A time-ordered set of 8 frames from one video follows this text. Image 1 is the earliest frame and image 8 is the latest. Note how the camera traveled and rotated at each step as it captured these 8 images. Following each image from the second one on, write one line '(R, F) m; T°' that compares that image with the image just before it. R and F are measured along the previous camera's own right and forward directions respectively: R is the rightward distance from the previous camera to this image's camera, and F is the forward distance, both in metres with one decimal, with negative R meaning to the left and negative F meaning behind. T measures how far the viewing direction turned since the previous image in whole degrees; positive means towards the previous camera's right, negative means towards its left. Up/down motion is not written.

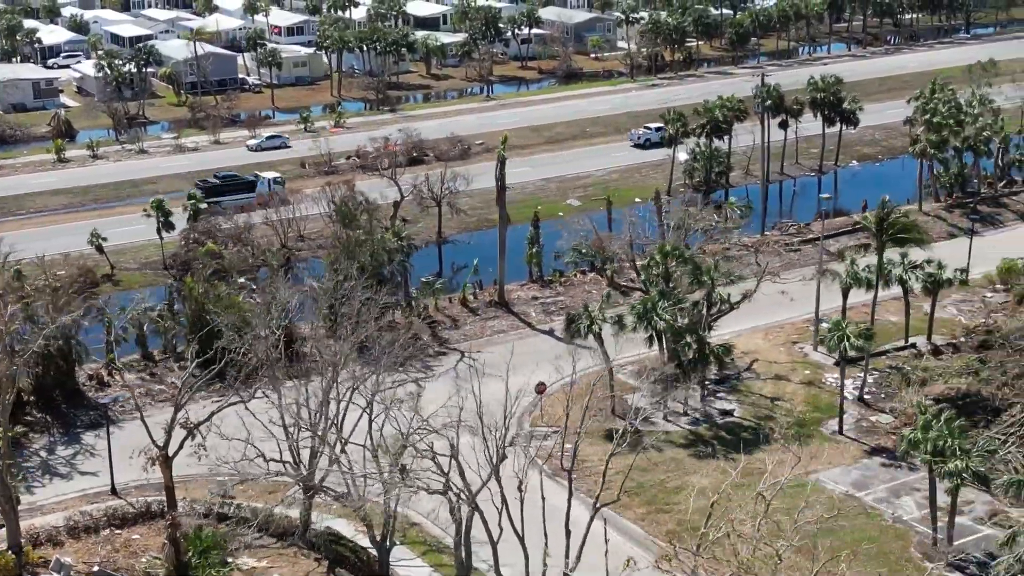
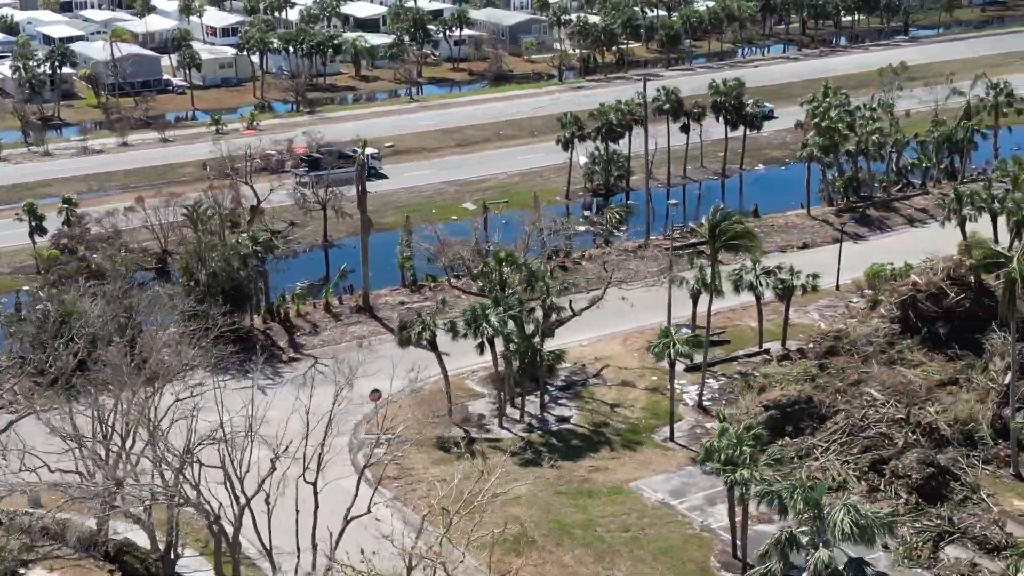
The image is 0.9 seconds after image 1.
(+4.7, +0.1) m; +1°
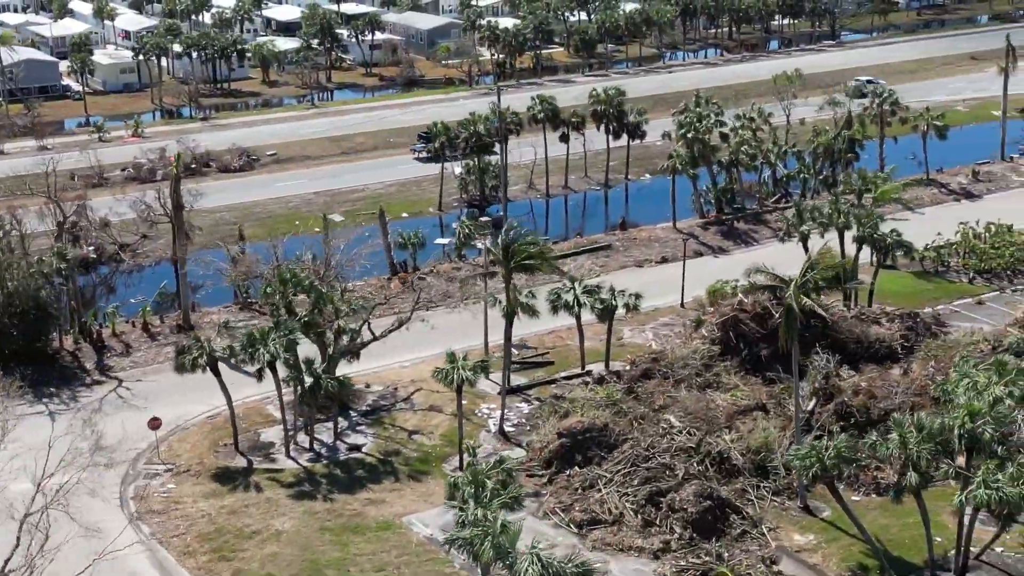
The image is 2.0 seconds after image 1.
(+5.8, +1.1) m; +1°
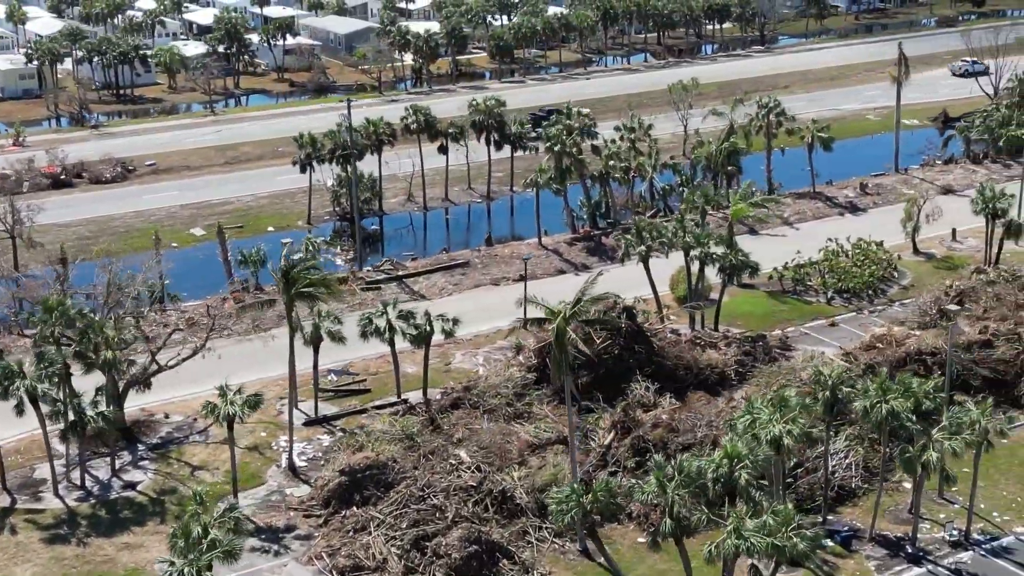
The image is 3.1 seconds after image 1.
(+5.7, +1.4) m; +1°
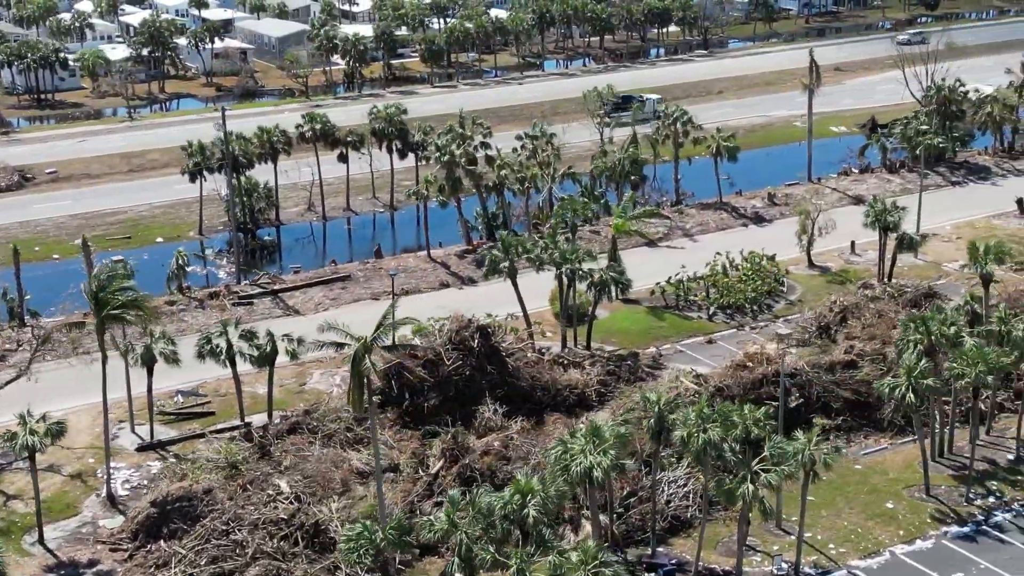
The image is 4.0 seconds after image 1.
(+4.4, +1.1) m; +1°
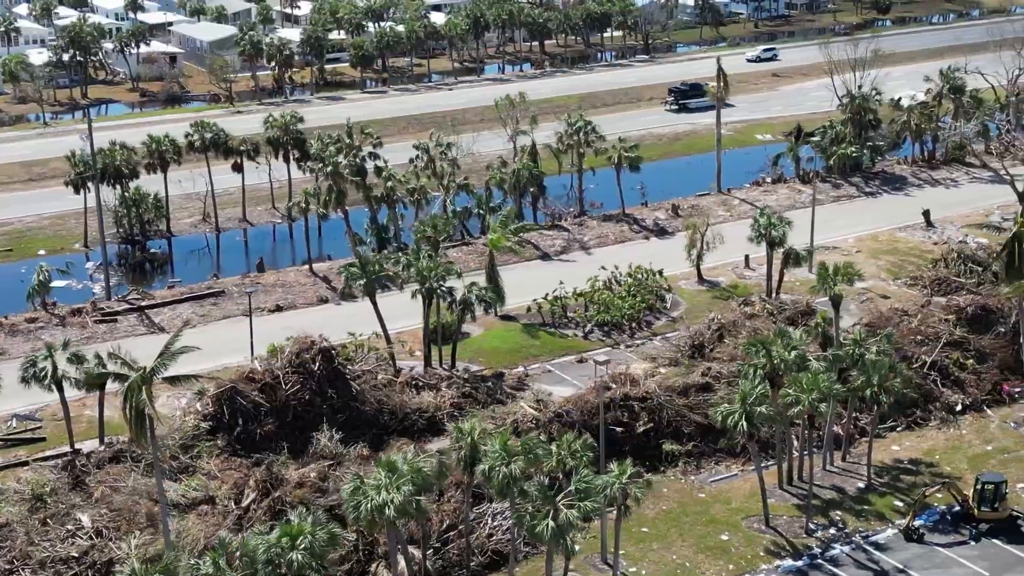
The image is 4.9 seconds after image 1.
(+4.5, +1.1) m; +1°
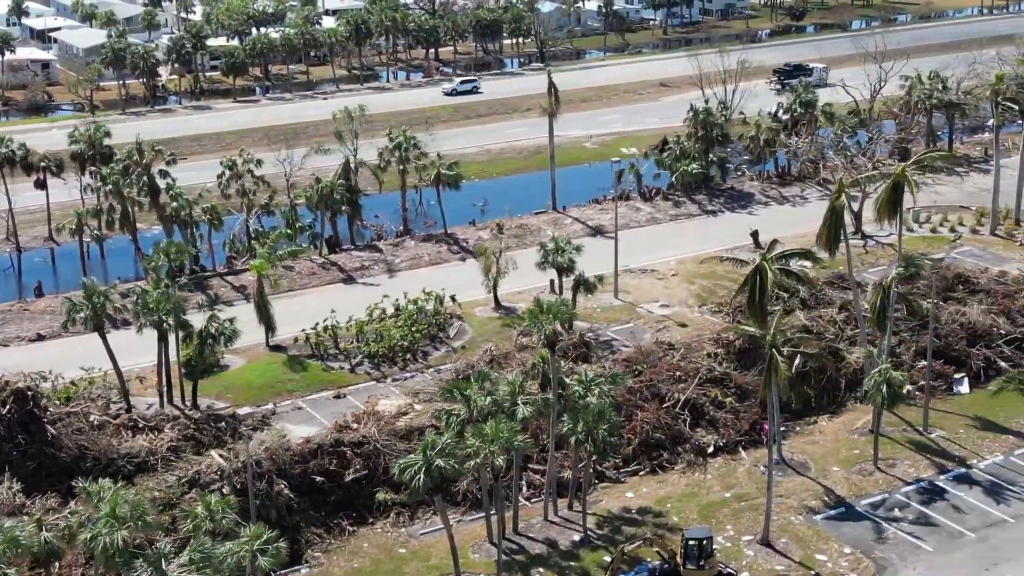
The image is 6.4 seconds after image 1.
(+7.8, +1.8) m; +1°
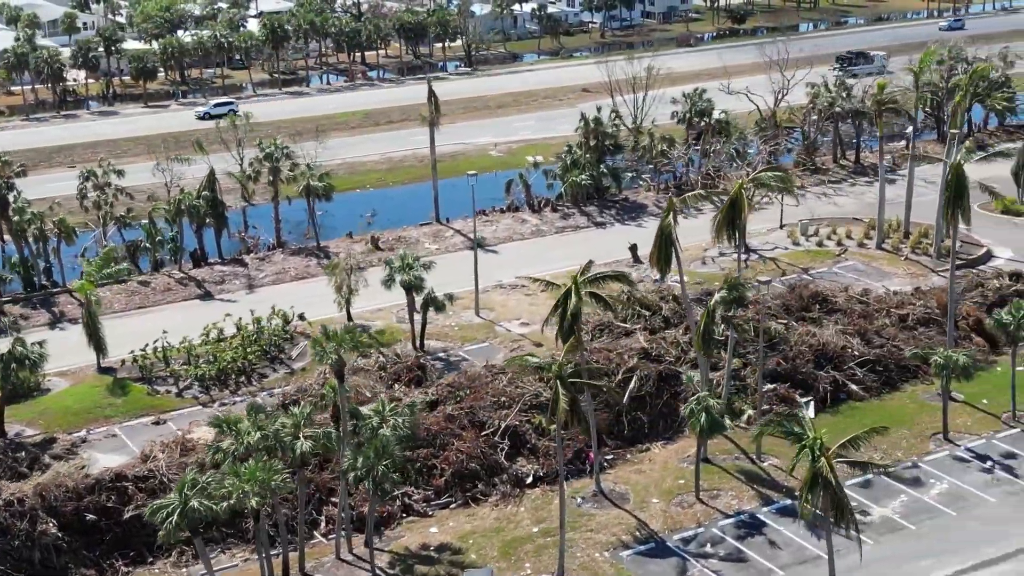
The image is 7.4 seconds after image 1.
(+5.2, +1.3) m; +1°
